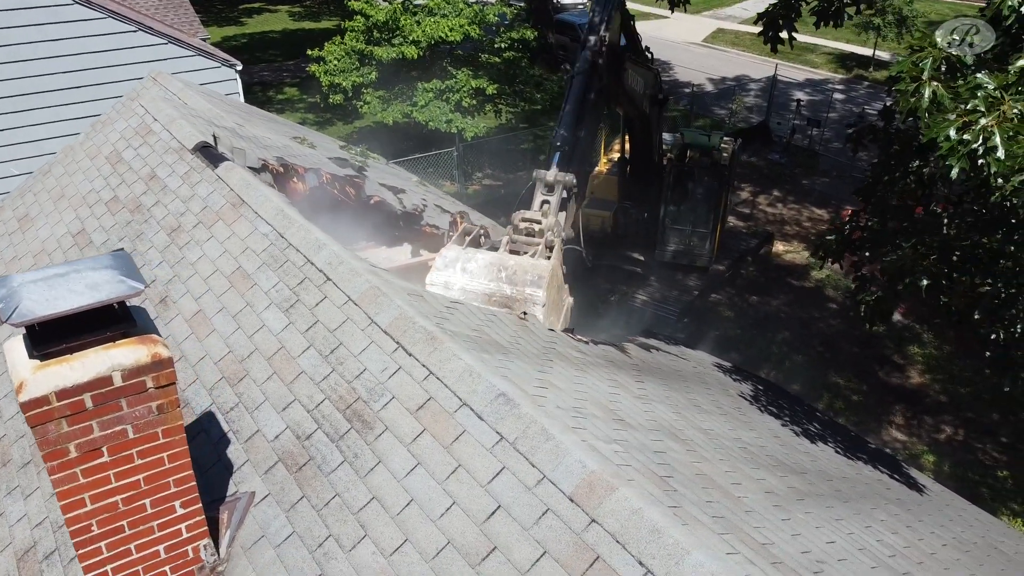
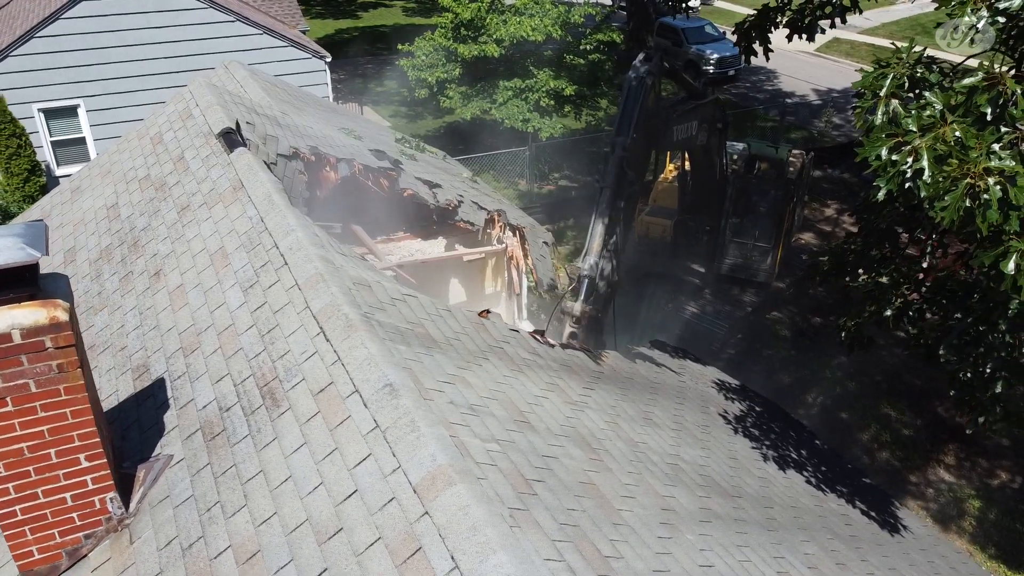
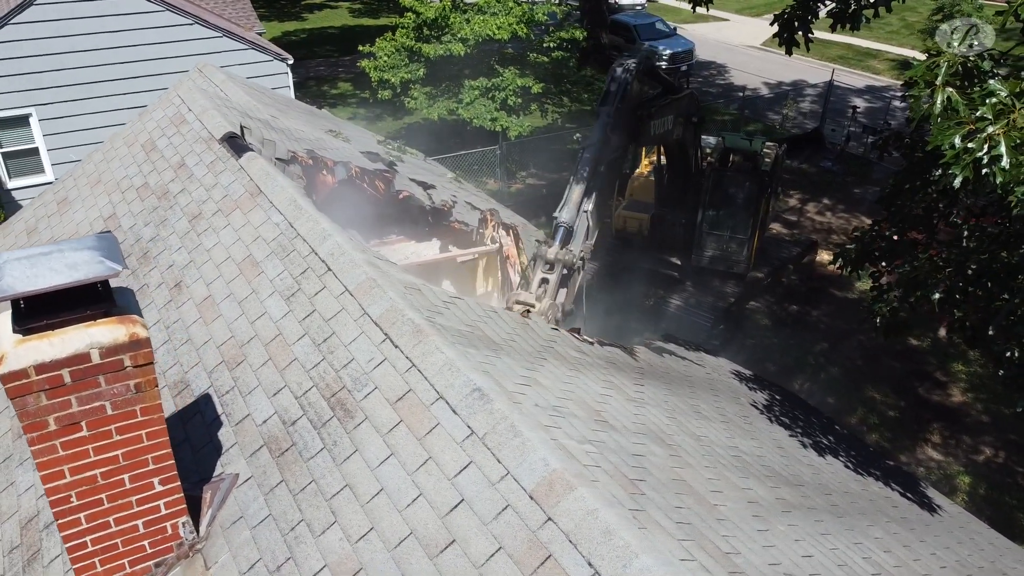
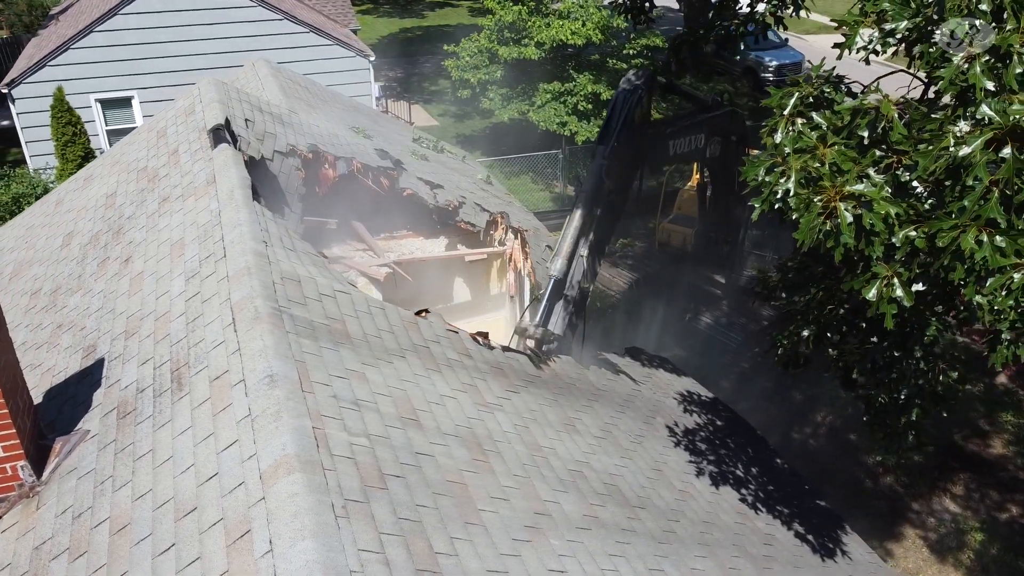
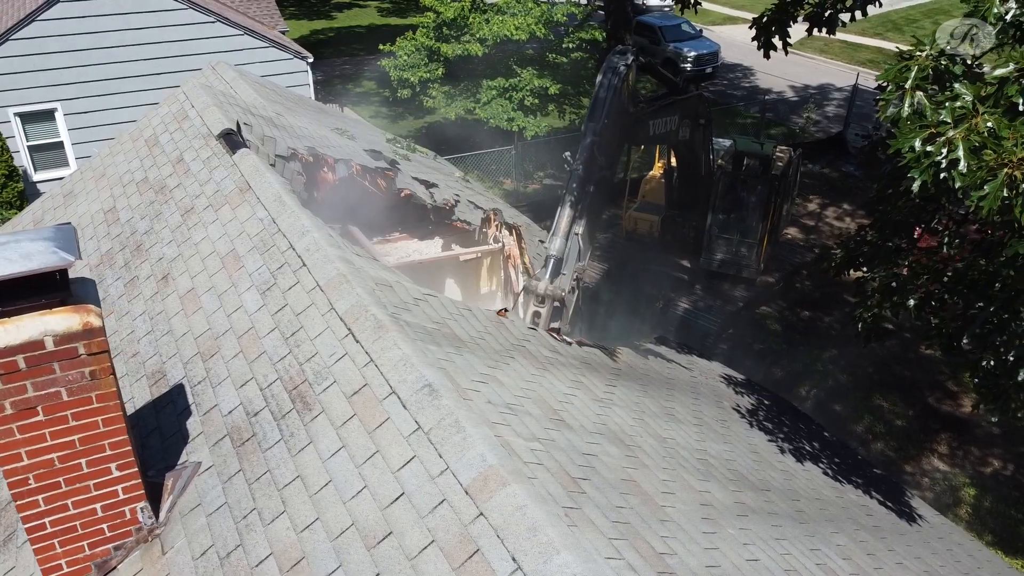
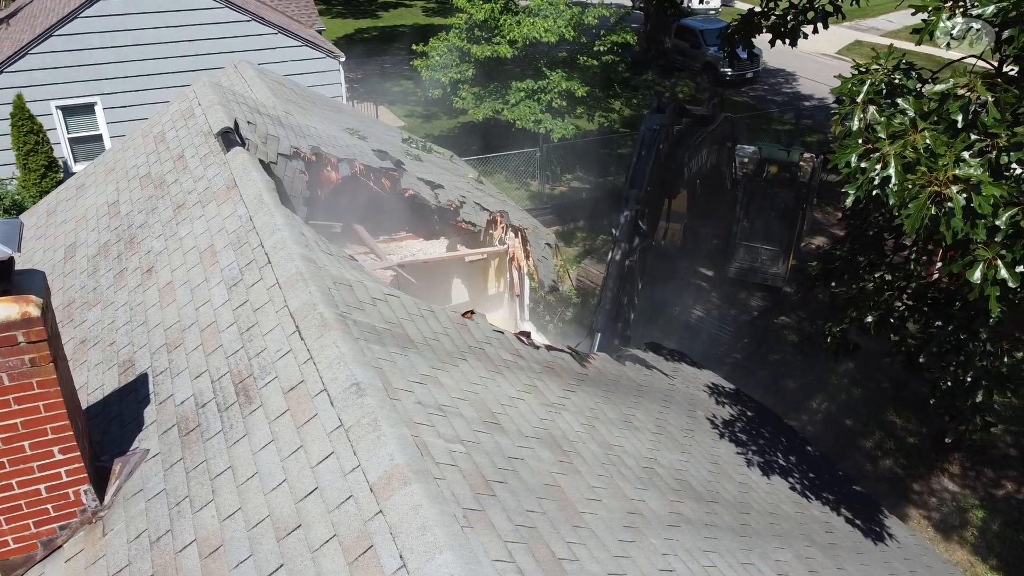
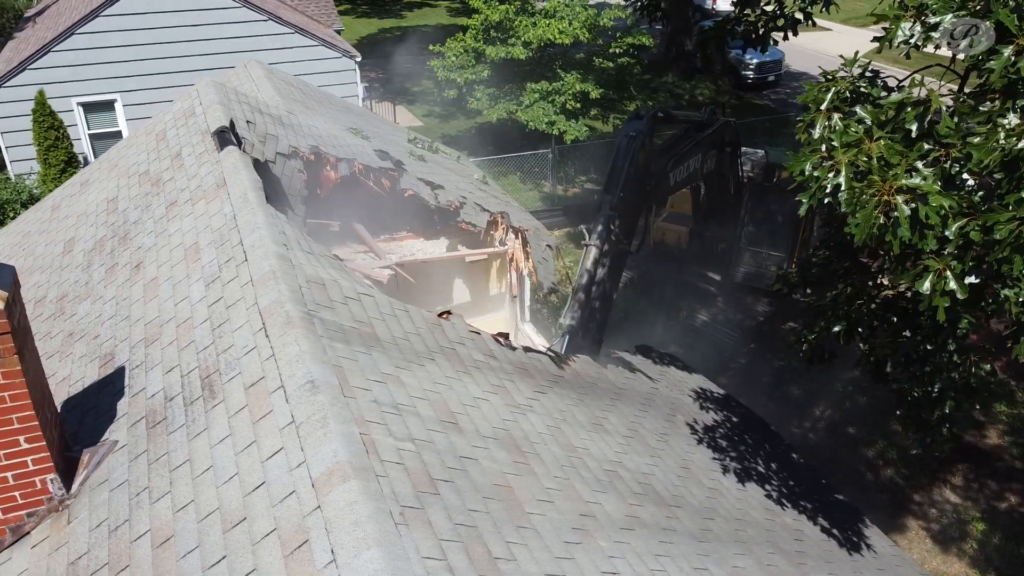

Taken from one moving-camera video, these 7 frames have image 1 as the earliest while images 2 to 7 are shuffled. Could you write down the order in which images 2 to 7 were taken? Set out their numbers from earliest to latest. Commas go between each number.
3, 5, 2, 6, 7, 4
